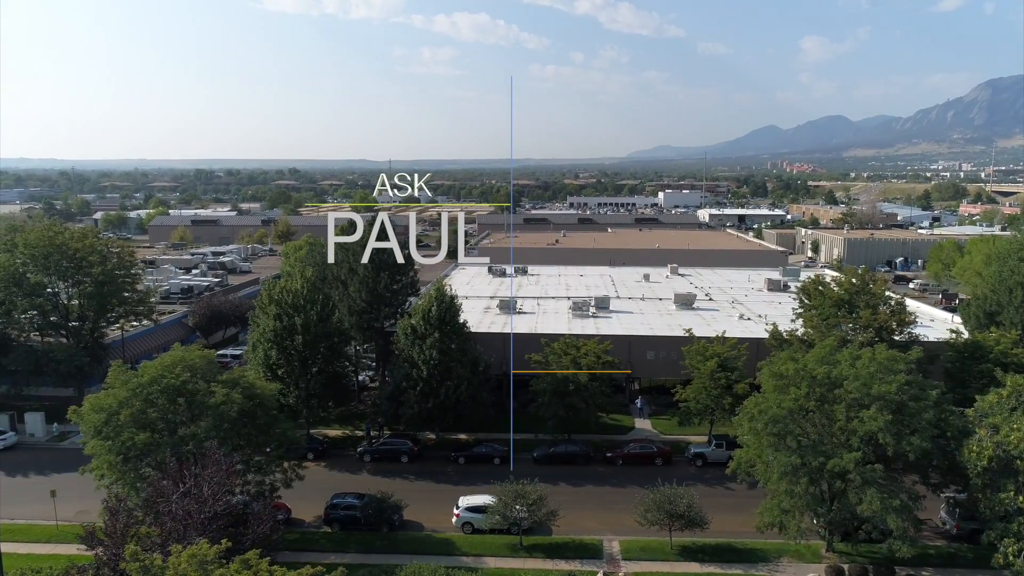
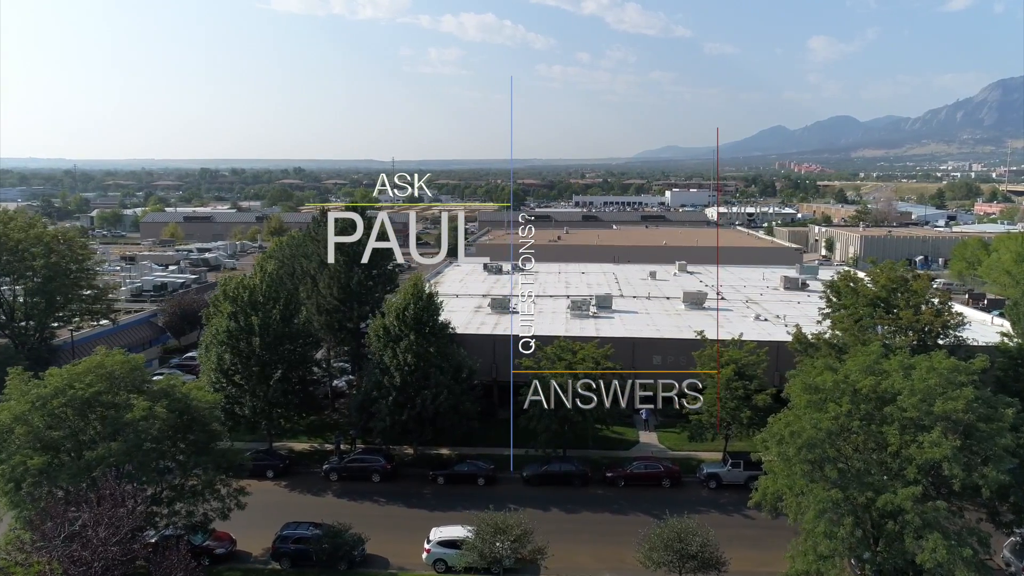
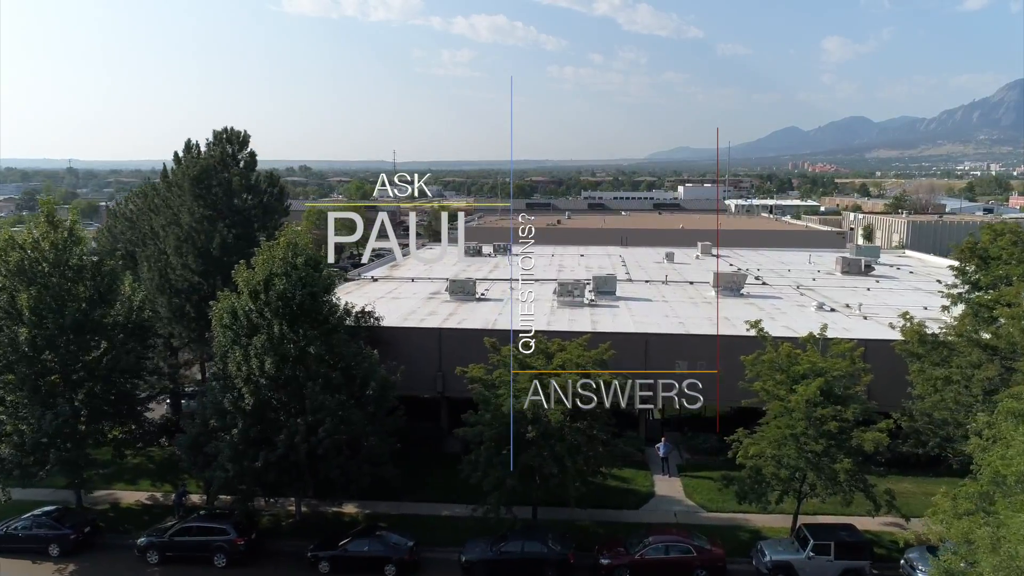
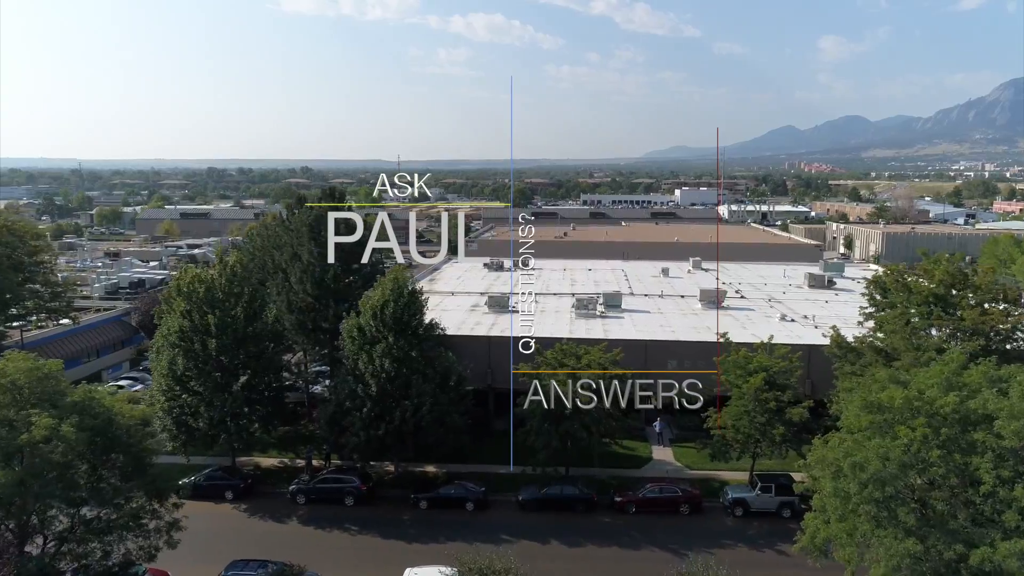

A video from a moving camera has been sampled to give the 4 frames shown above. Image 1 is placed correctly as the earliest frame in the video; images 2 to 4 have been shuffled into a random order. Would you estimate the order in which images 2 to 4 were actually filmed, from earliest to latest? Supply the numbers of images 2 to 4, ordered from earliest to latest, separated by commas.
2, 4, 3
